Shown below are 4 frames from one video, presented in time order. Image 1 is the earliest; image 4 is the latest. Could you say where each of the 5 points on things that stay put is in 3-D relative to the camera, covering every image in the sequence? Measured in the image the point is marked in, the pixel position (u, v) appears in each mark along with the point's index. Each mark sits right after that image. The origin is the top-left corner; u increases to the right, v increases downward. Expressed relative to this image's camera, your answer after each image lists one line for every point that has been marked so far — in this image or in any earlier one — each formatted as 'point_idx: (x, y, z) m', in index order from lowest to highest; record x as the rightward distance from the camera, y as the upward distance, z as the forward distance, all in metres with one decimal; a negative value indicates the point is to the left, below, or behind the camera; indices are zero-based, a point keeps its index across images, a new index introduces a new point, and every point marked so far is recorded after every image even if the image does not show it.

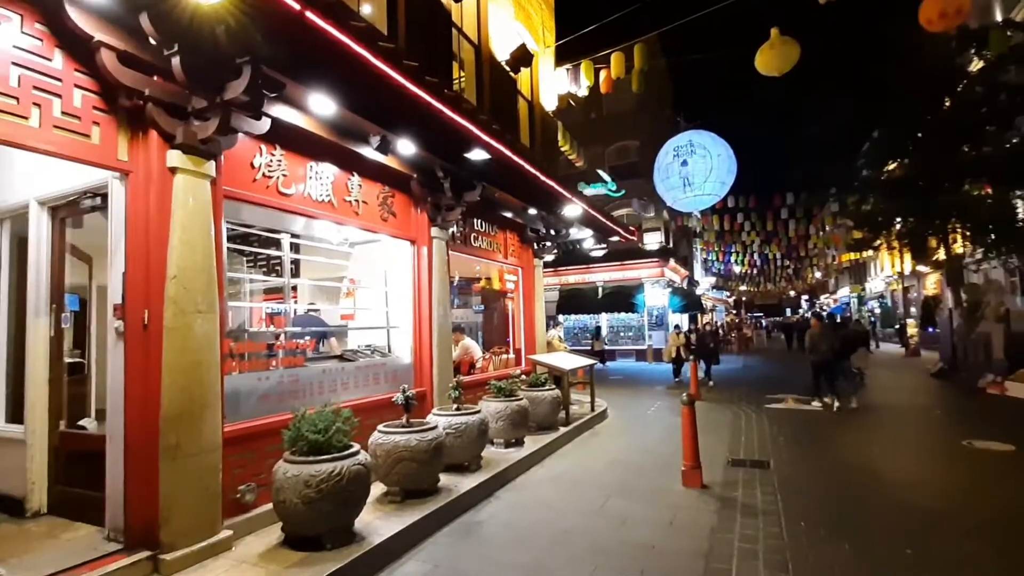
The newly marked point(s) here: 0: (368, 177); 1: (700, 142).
0: (-2.1, +1.6, +7.3) m
1: (+4.4, +3.3, +12.5) m
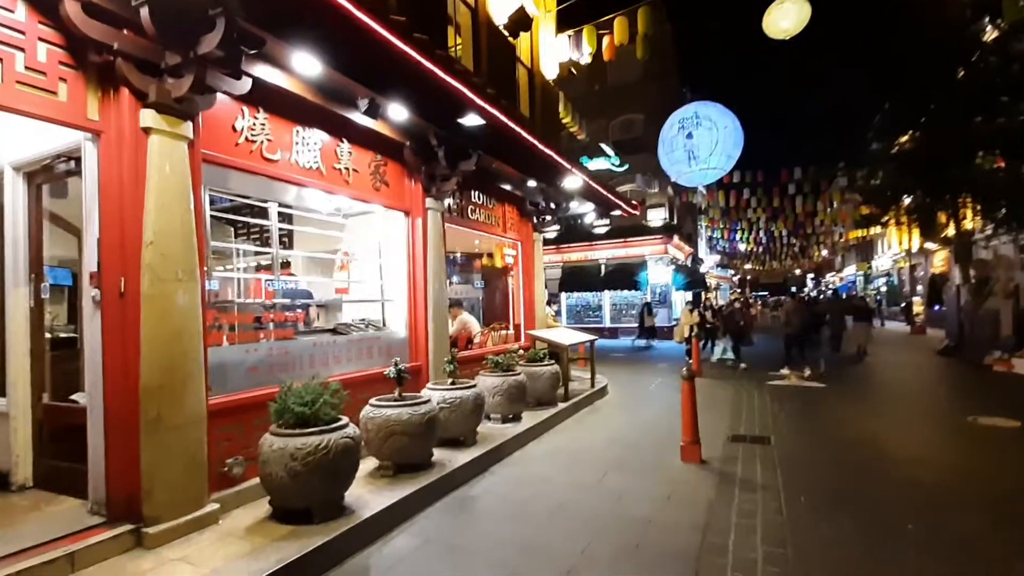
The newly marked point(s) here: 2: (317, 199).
0: (-2.1, +2.0, +7.0) m
1: (+4.4, +3.9, +12.1) m
2: (-2.9, +1.3, +7.6) m
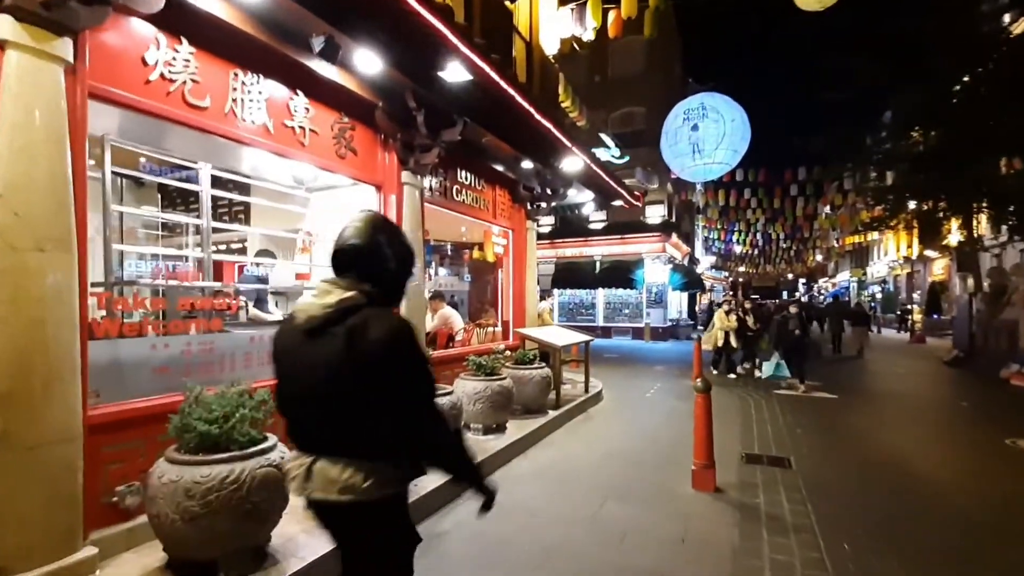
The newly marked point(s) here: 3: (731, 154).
0: (-2.2, +2.2, +5.9) m
1: (+4.3, +3.9, +11.1) m
2: (-3.0, +1.5, +6.4) m
3: (+4.7, +2.9, +11.1) m
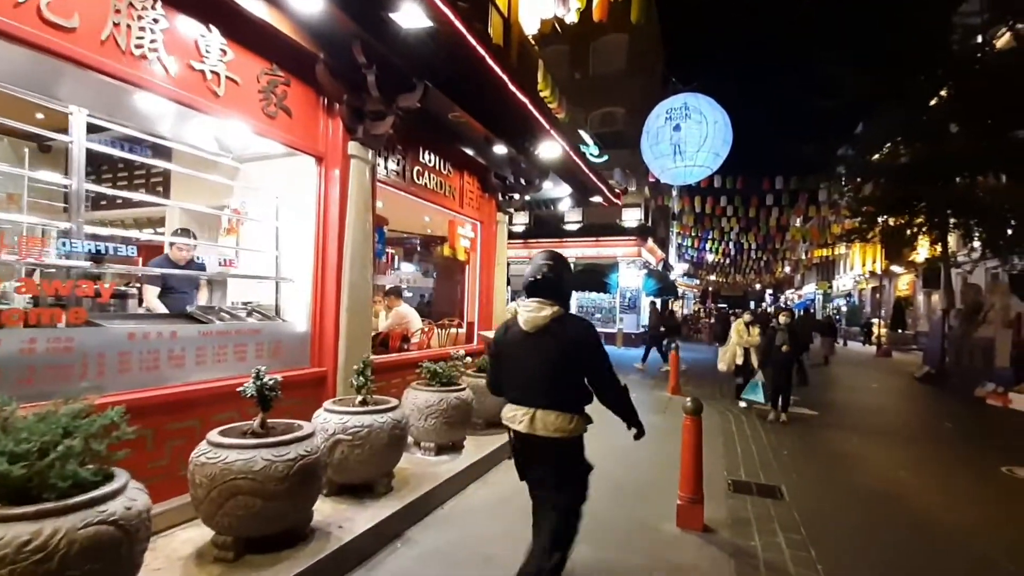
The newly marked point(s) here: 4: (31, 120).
0: (-2.5, +2.3, +4.8) m
1: (+3.8, +3.8, +10.3) m
2: (-3.4, +1.7, +5.3) m
3: (+4.1, +2.7, +10.3) m
4: (-6.1, +2.1, +6.4) m
